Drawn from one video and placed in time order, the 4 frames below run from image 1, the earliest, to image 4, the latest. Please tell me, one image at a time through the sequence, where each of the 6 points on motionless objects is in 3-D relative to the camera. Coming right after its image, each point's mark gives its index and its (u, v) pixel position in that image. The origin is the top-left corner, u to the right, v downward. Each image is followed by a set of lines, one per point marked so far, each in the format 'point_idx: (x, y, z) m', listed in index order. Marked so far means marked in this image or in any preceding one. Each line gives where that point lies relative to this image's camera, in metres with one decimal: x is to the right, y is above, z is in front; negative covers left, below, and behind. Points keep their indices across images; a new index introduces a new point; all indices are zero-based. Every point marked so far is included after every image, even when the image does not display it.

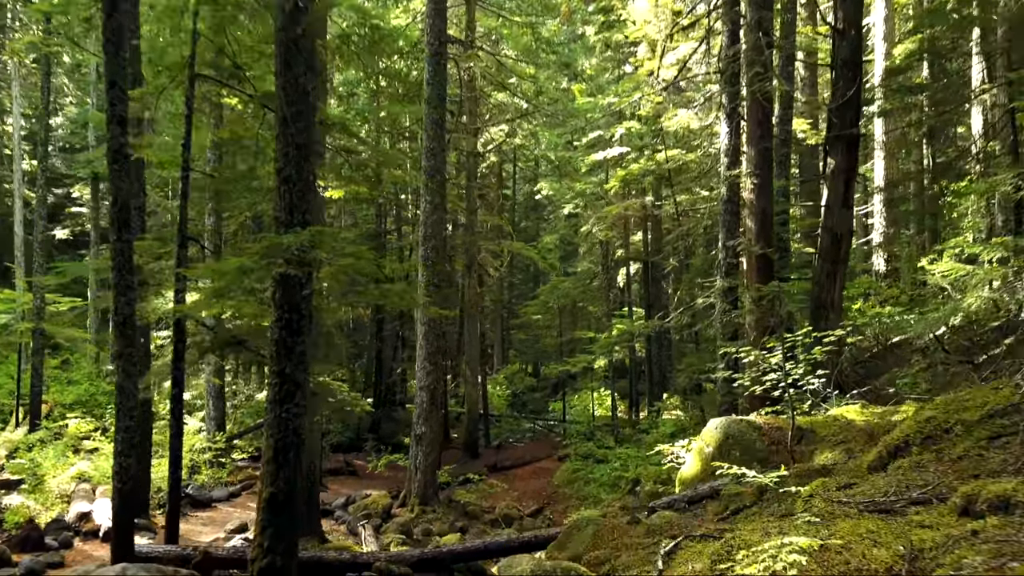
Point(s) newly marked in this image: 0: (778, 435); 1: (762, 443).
0: (+2.3, -1.3, +6.6) m
1: (+2.1, -1.3, +6.5) m
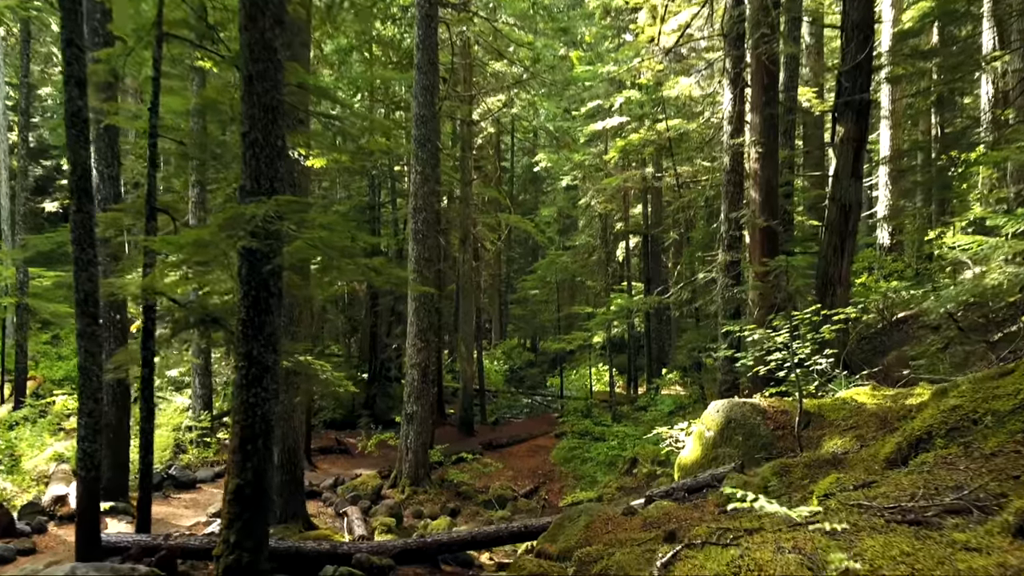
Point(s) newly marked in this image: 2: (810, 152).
0: (+2.2, -1.1, +6.2) m
1: (+2.1, -1.1, +6.2) m
2: (+5.8, +2.7, +15.0) m
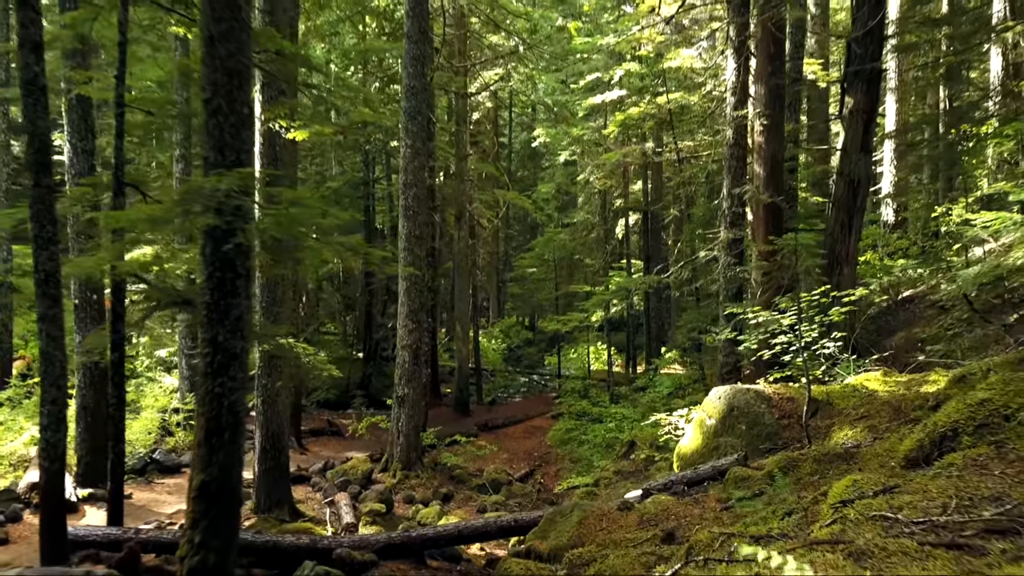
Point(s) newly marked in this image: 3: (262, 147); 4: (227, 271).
0: (+2.1, -0.9, +5.9) m
1: (+2.0, -1.0, +5.8) m
2: (+5.8, +3.1, +14.5) m
3: (-2.7, +1.5, +8.4) m
4: (-1.7, +0.1, +4.6) m
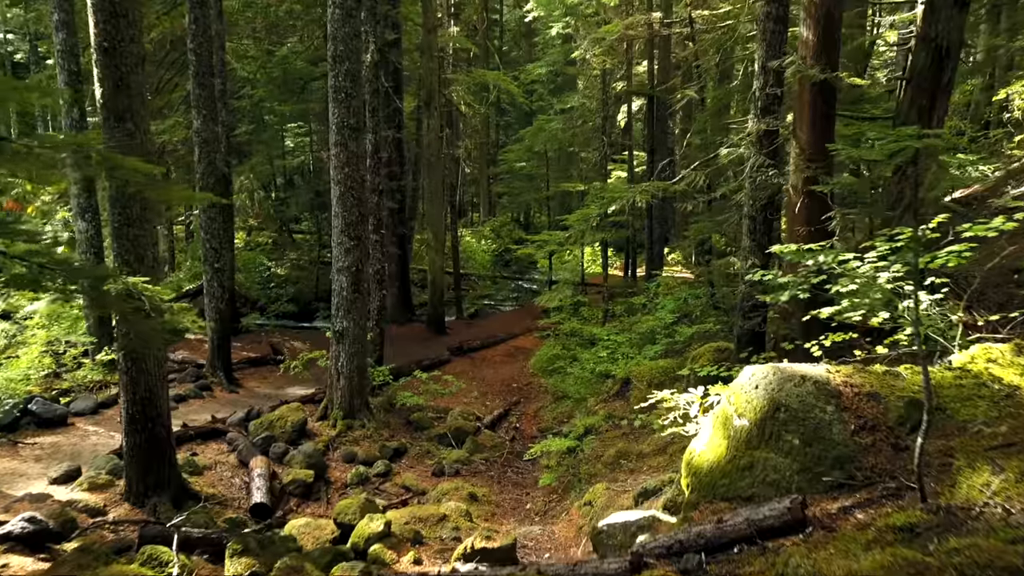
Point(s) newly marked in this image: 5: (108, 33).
0: (+1.7, -0.6, +3.7) m
1: (+1.6, -0.7, +3.6) m
2: (+5.4, +4.6, +11.7) m
3: (-3.1, +2.2, +5.8) m
4: (-2.1, +0.2, +2.2) m
5: (-3.1, +1.9, +5.8) m
